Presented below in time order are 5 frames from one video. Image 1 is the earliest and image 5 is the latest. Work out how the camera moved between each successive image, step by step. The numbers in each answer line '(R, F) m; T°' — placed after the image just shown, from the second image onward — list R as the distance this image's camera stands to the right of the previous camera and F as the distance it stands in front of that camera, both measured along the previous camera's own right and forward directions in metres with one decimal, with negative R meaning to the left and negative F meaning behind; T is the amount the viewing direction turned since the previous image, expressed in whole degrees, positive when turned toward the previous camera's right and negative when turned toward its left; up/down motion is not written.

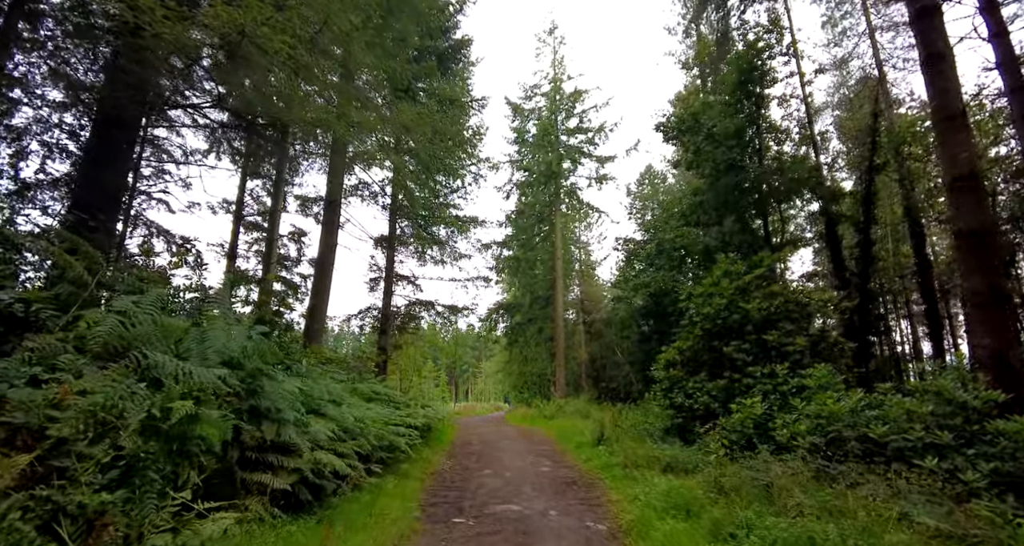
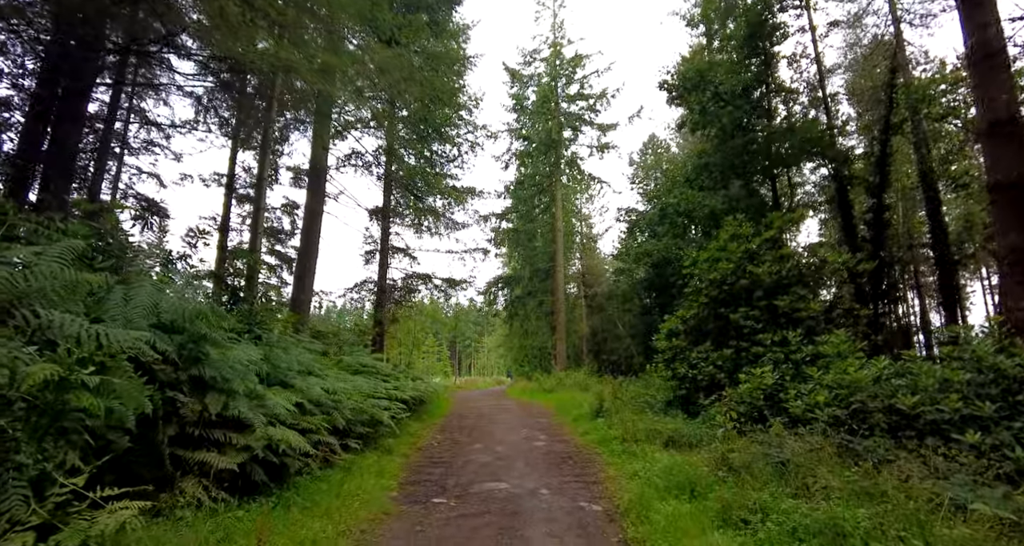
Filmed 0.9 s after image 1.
(+0.2, +0.7) m; 0°
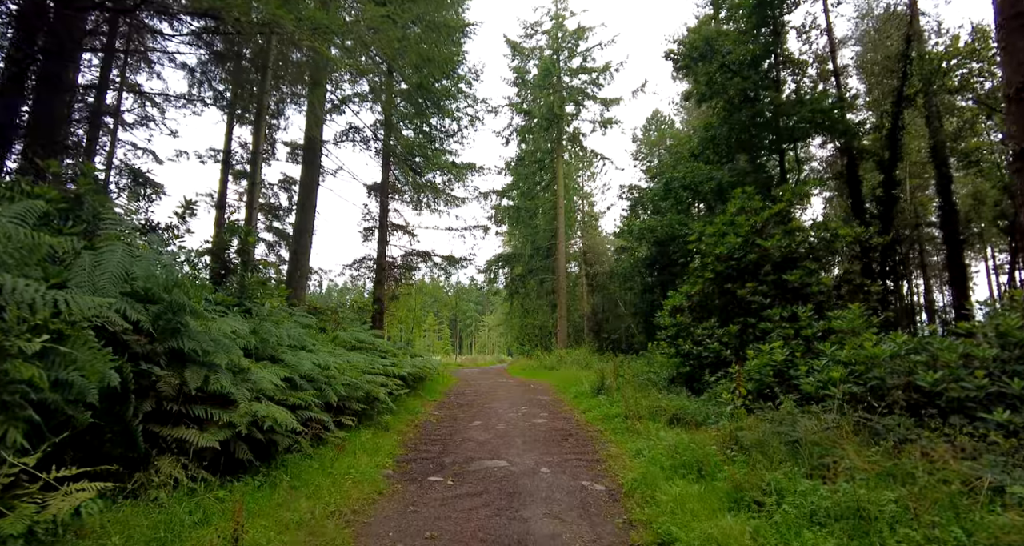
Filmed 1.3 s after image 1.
(0.0, +0.3) m; 0°
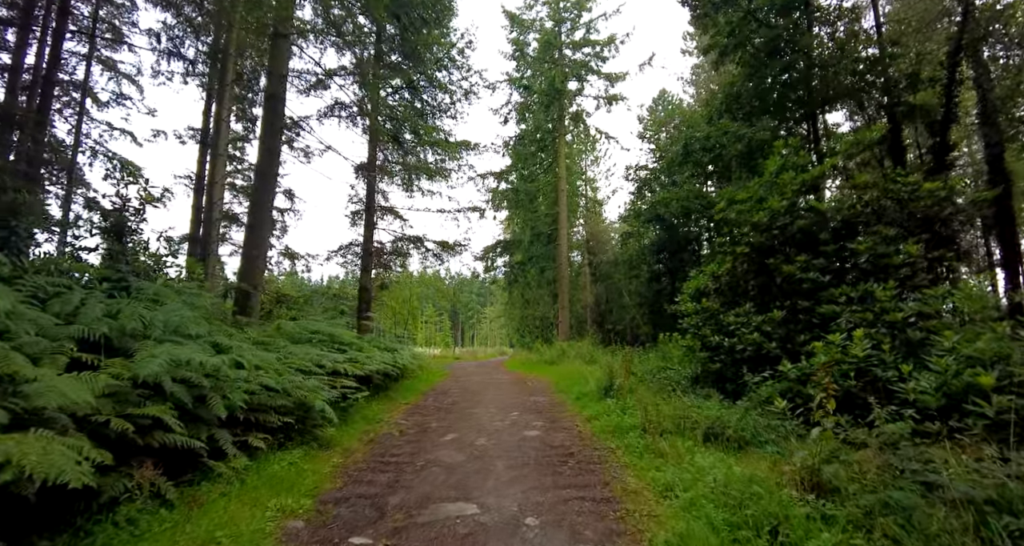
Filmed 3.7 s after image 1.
(+0.2, +1.8) m; 0°
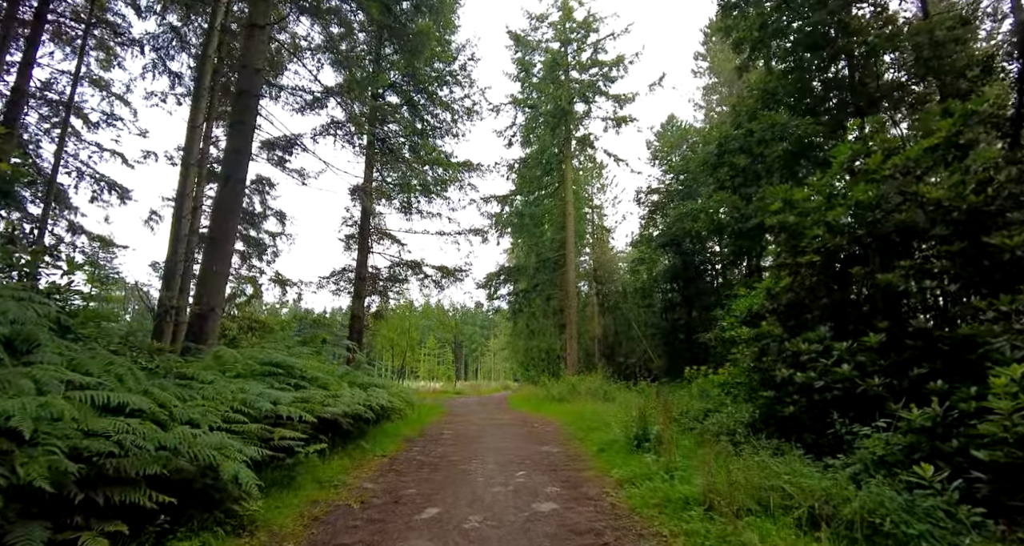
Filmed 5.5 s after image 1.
(0.0, +1.7) m; 0°
